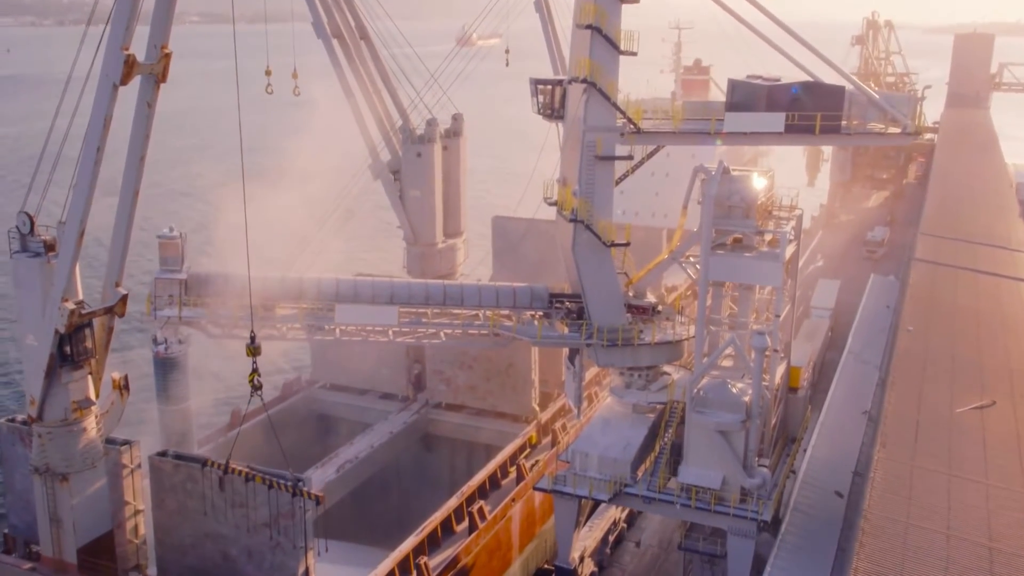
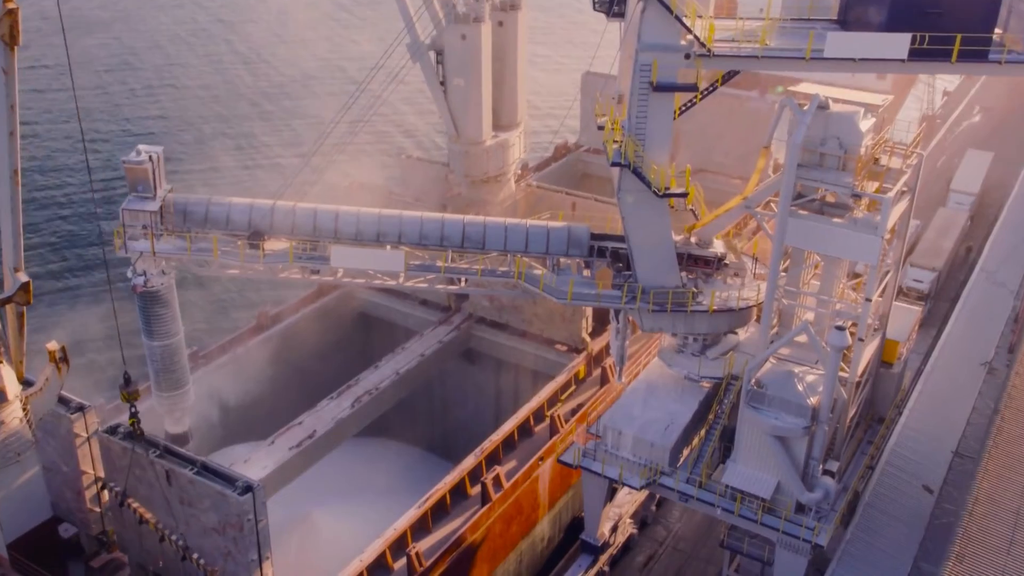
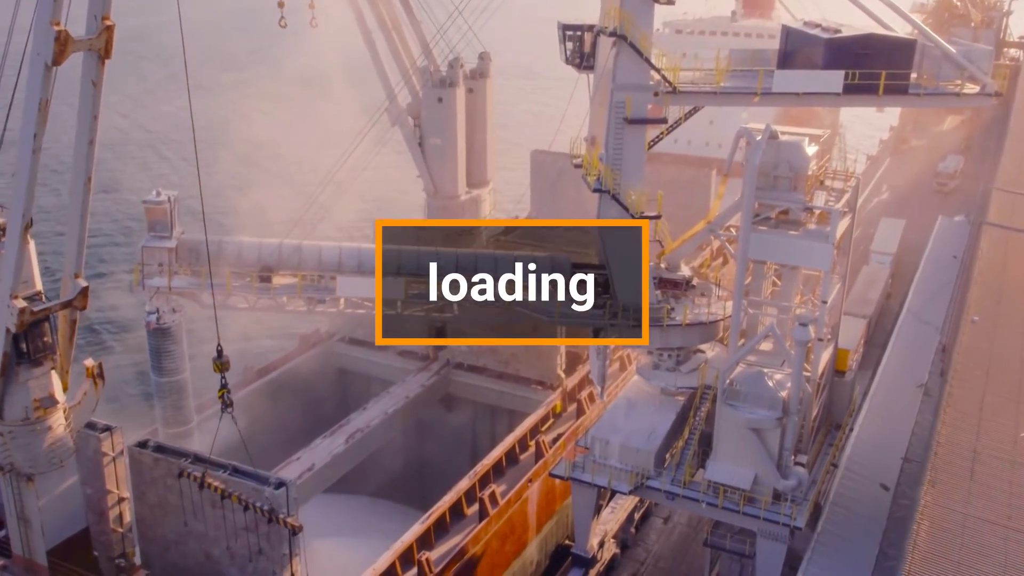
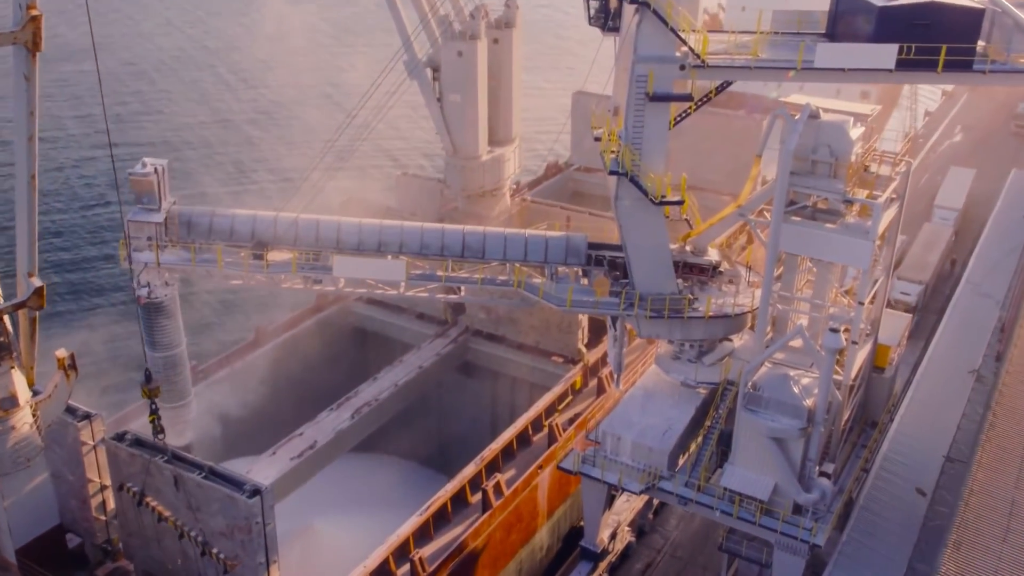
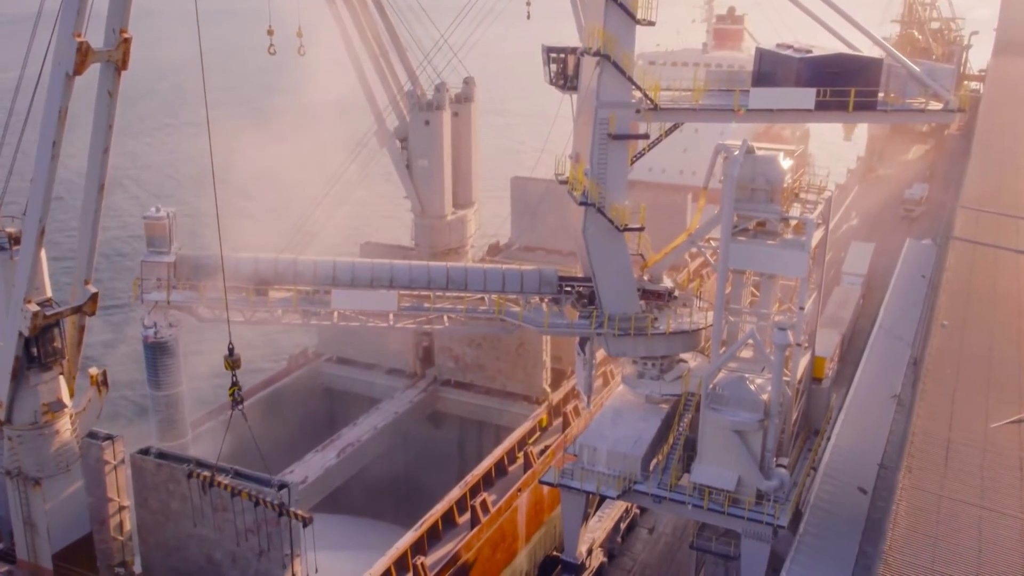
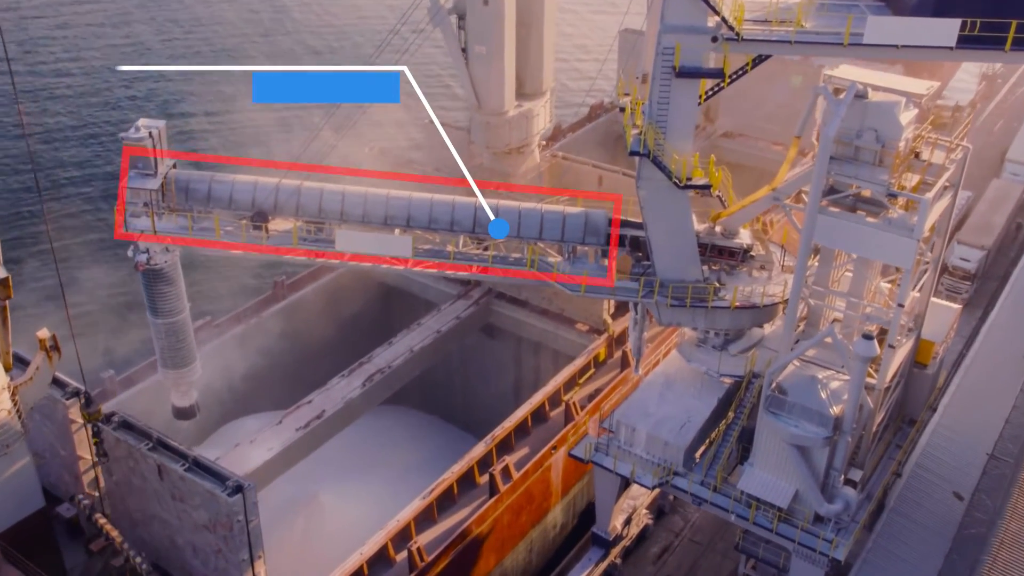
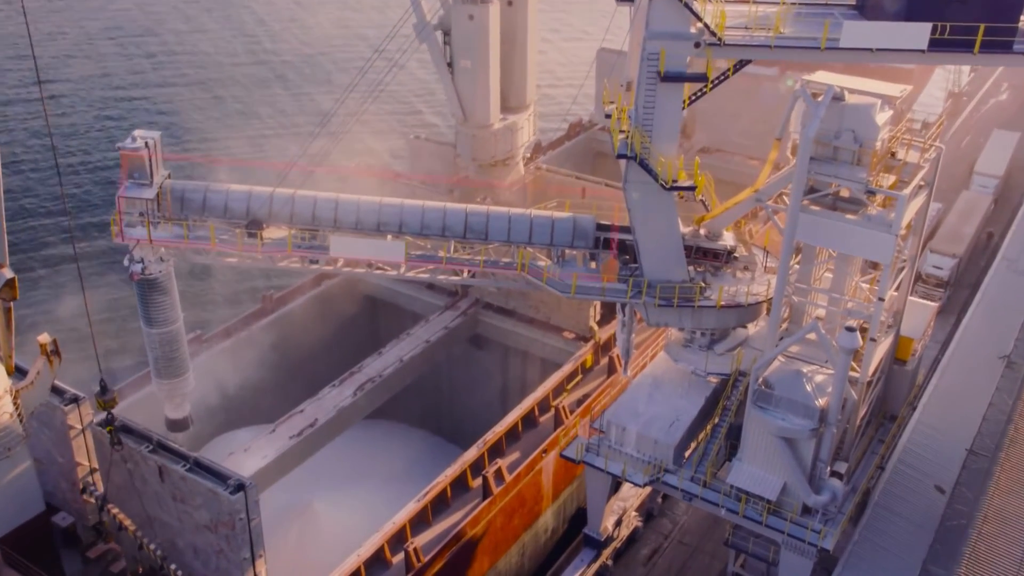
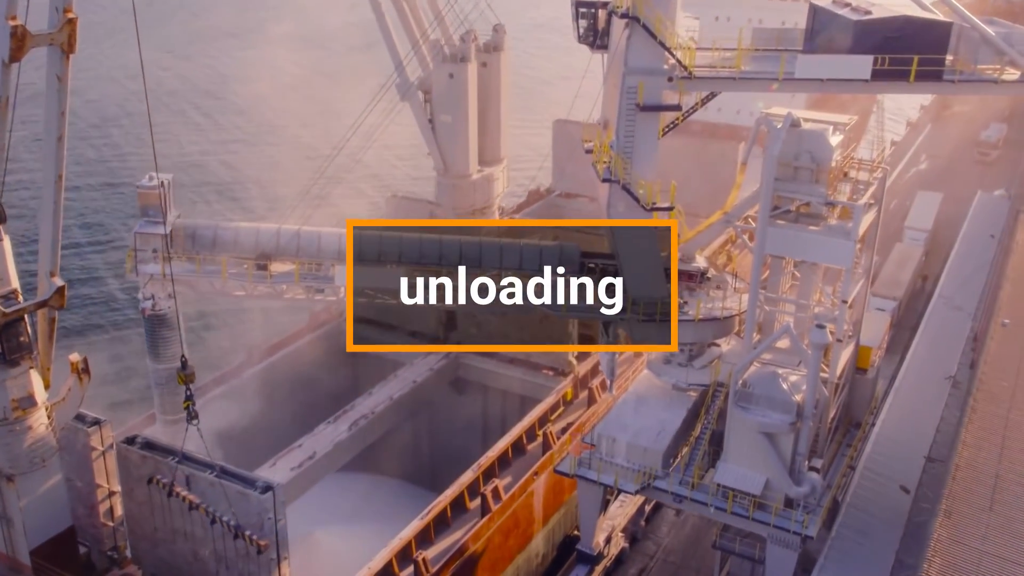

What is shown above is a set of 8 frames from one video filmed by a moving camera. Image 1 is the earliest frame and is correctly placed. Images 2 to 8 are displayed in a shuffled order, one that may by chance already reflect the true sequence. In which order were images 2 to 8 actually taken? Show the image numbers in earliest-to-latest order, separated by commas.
5, 3, 8, 4, 2, 7, 6
